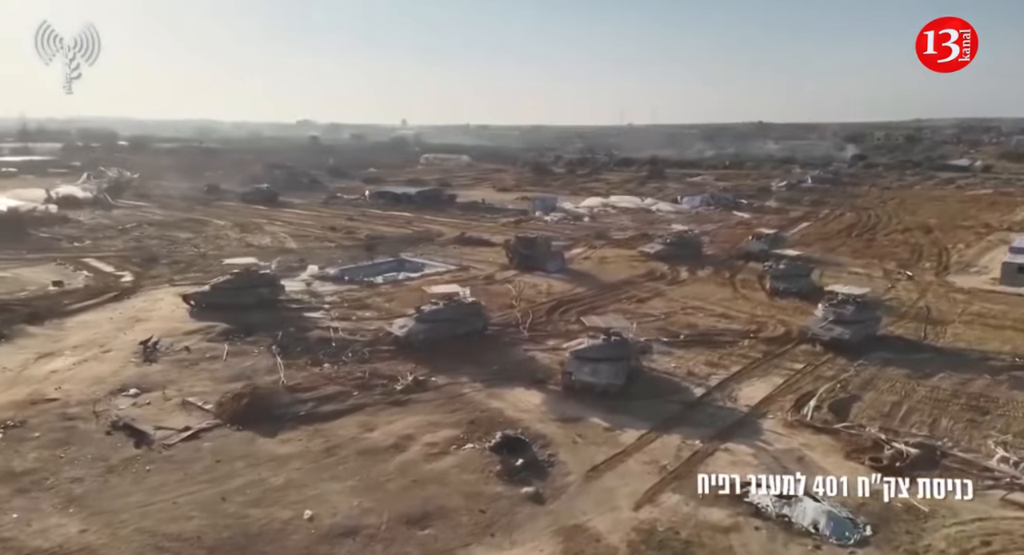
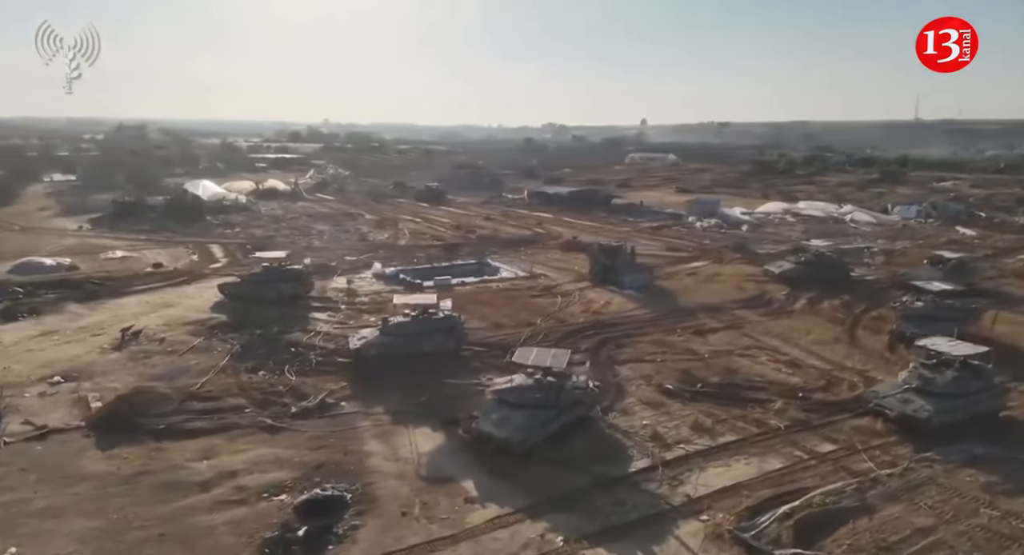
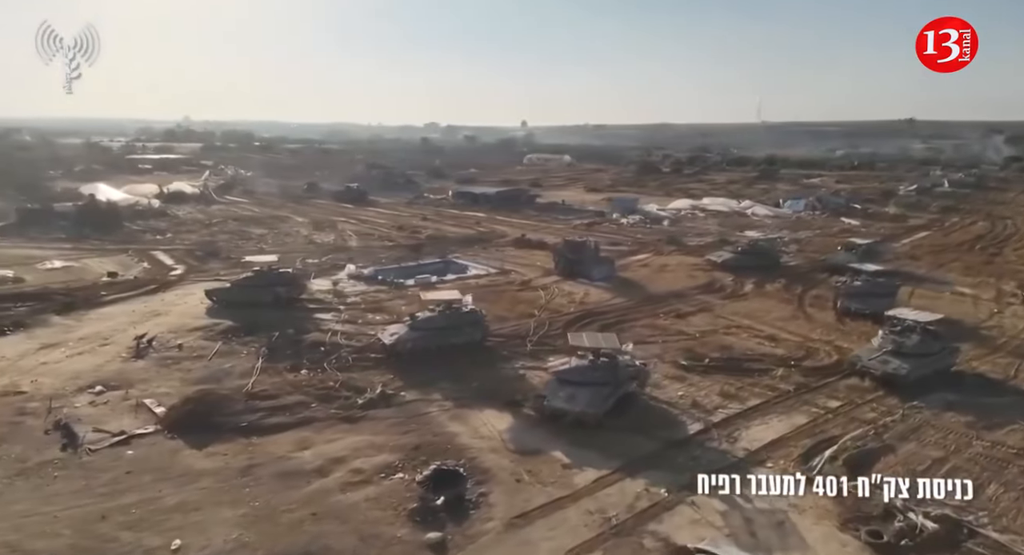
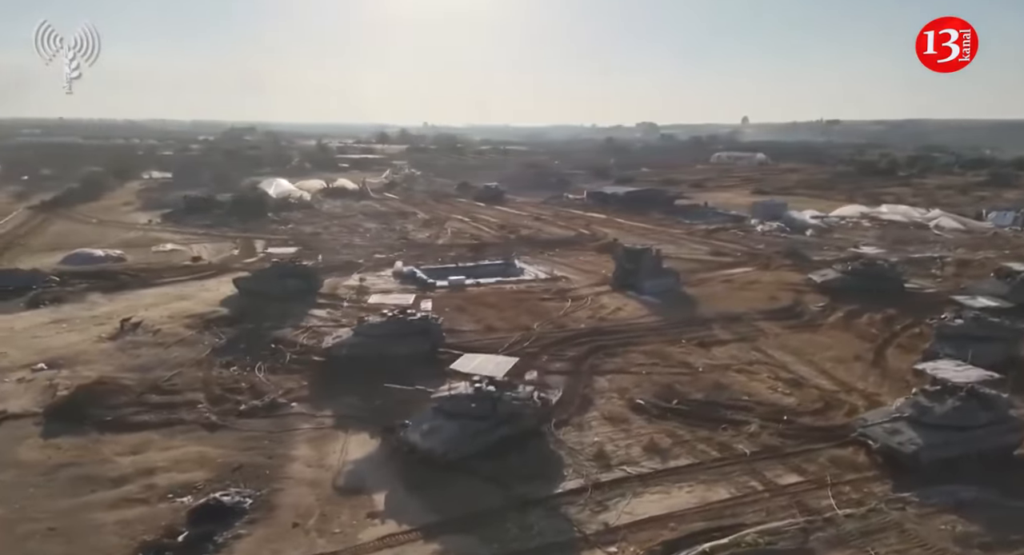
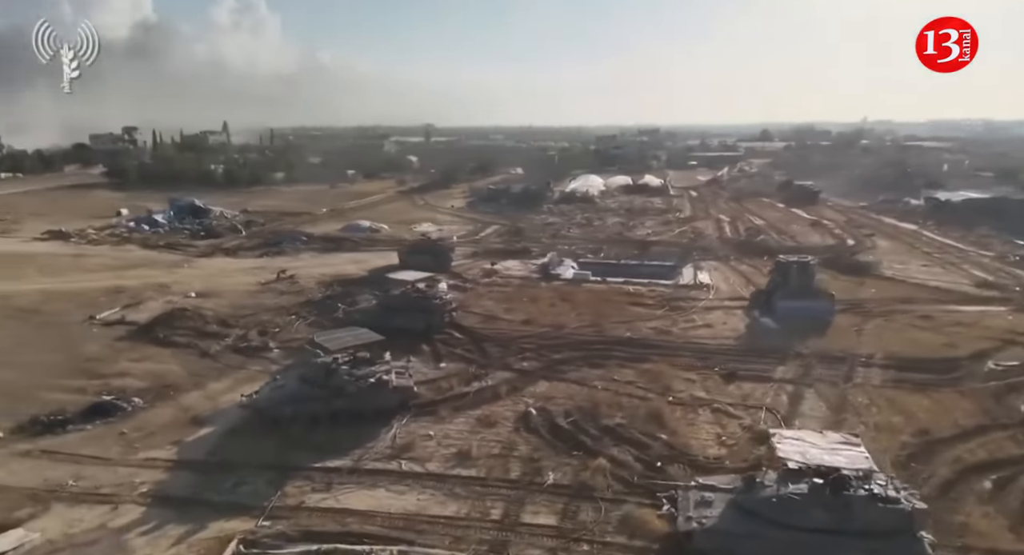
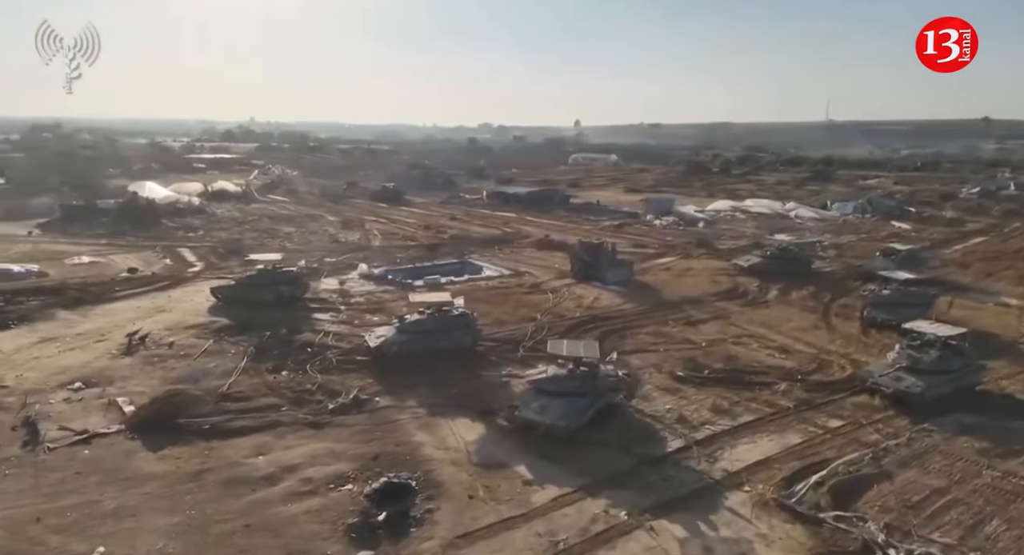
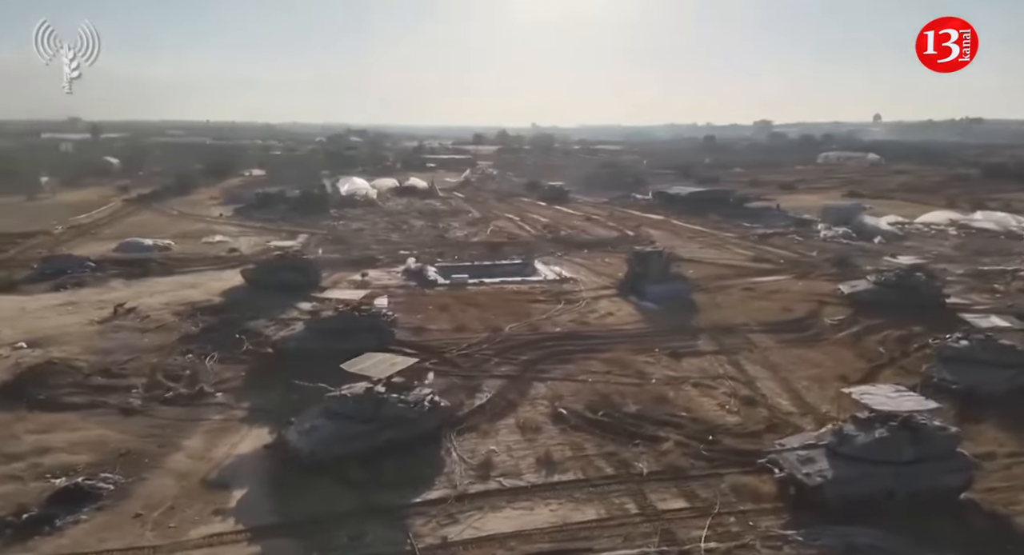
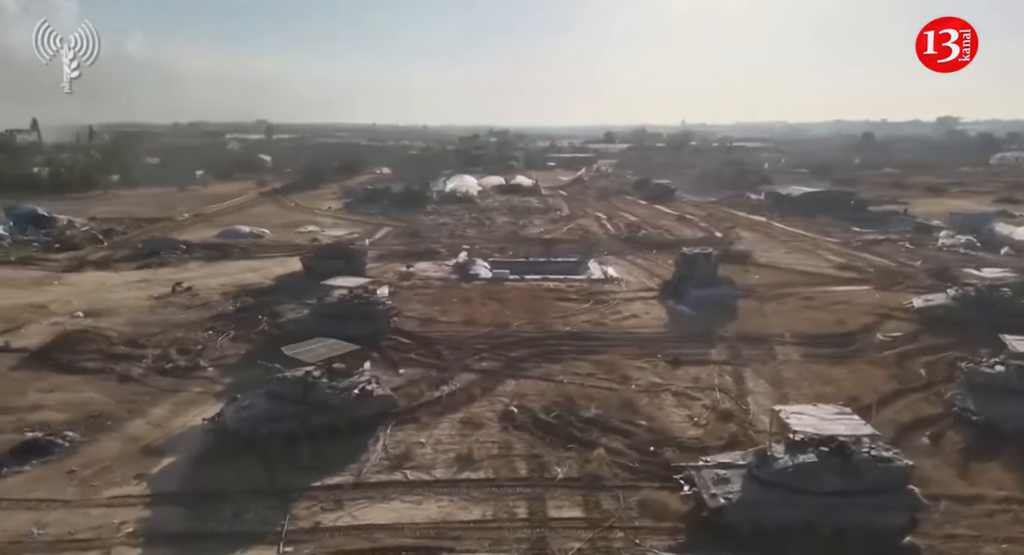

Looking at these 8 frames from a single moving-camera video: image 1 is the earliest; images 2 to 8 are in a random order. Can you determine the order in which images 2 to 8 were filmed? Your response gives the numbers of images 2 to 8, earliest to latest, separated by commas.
3, 6, 2, 4, 7, 8, 5
